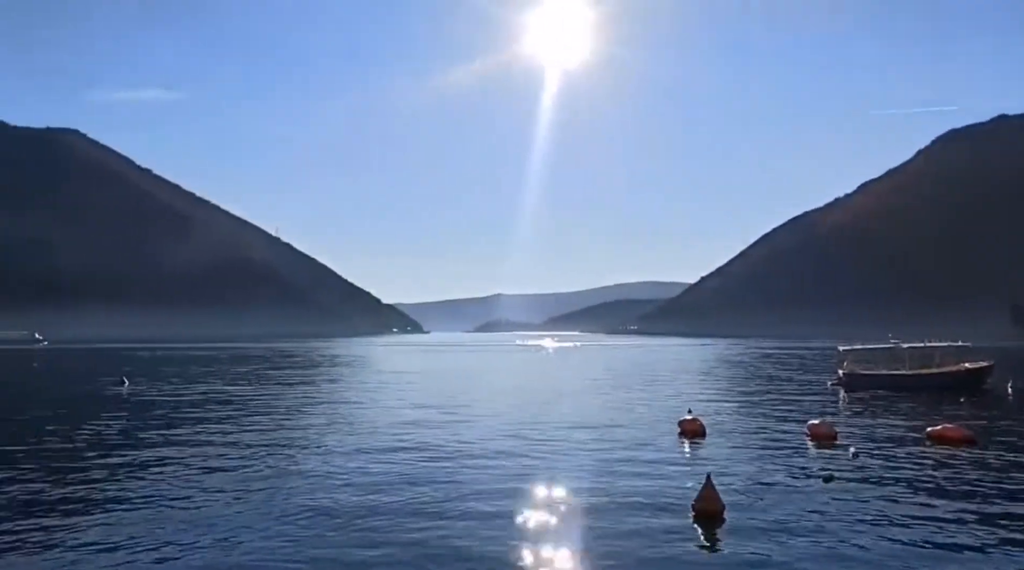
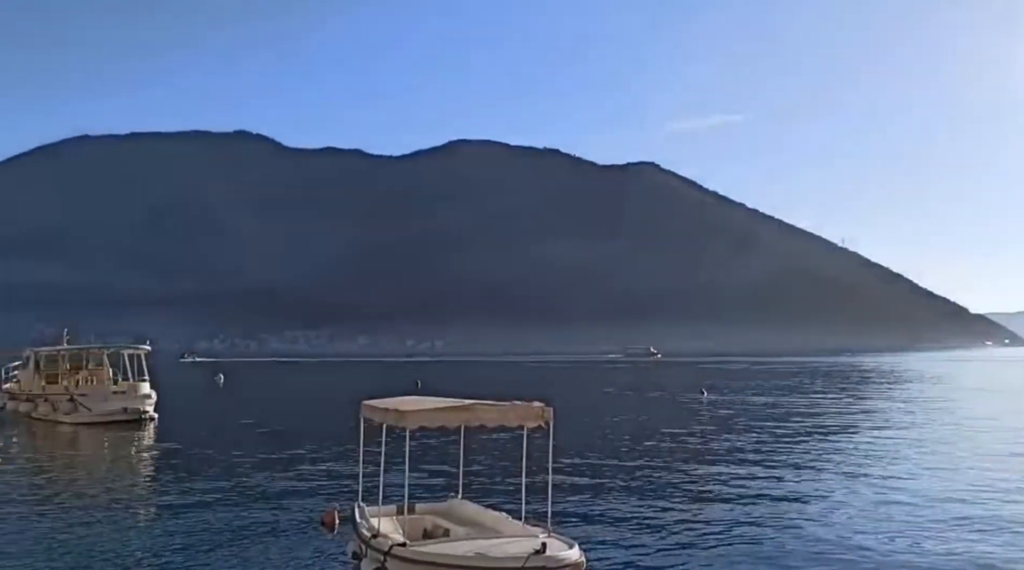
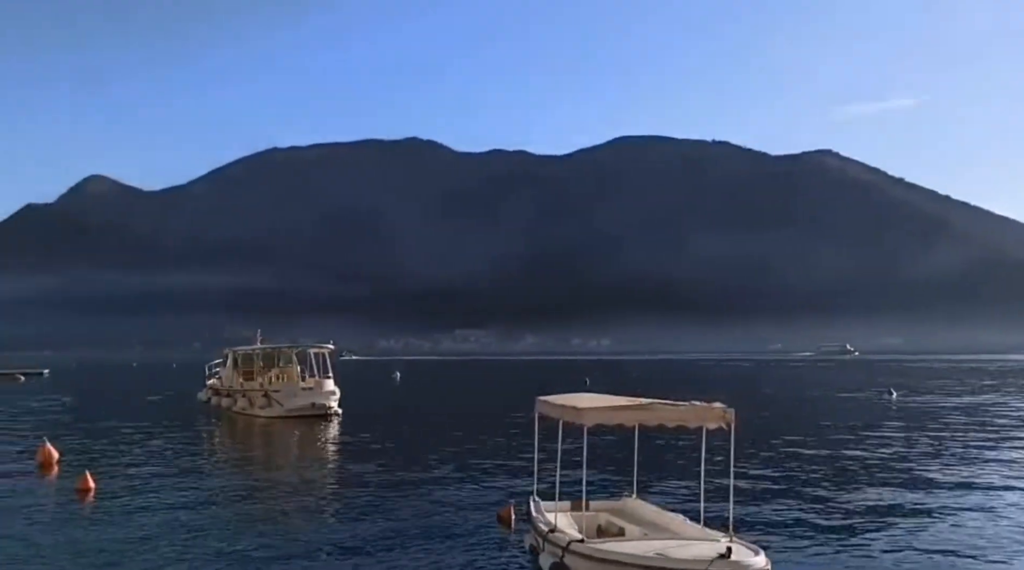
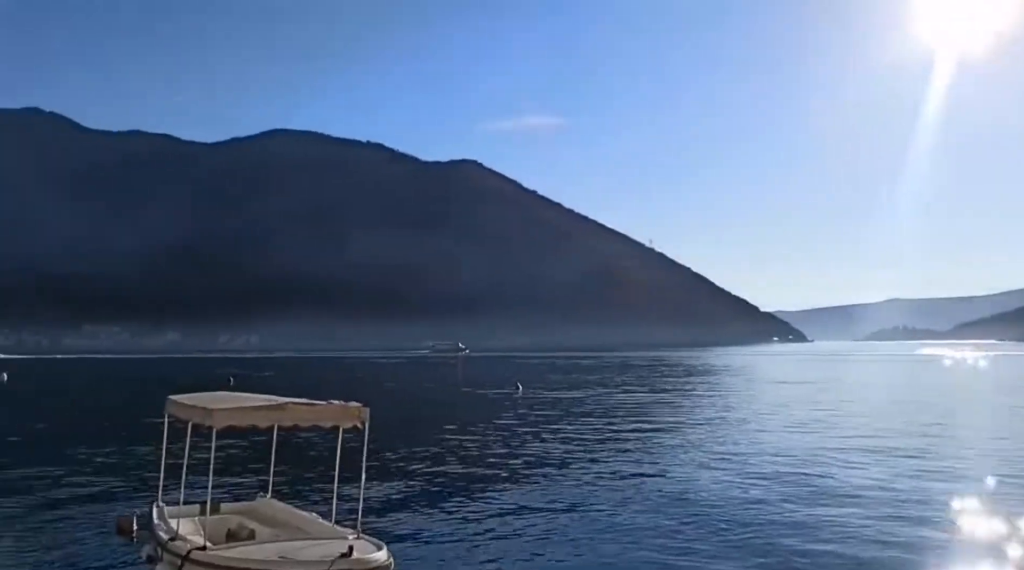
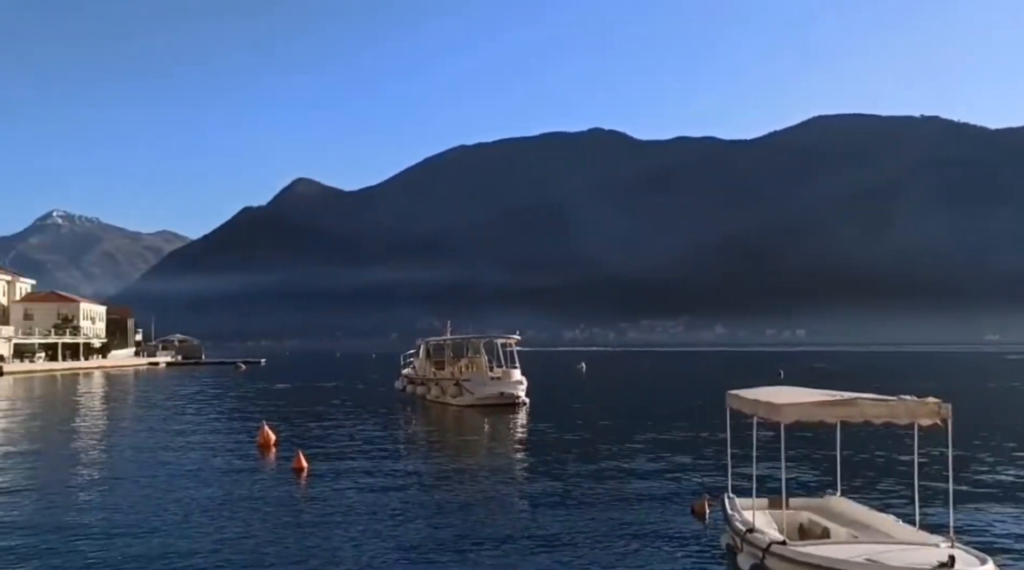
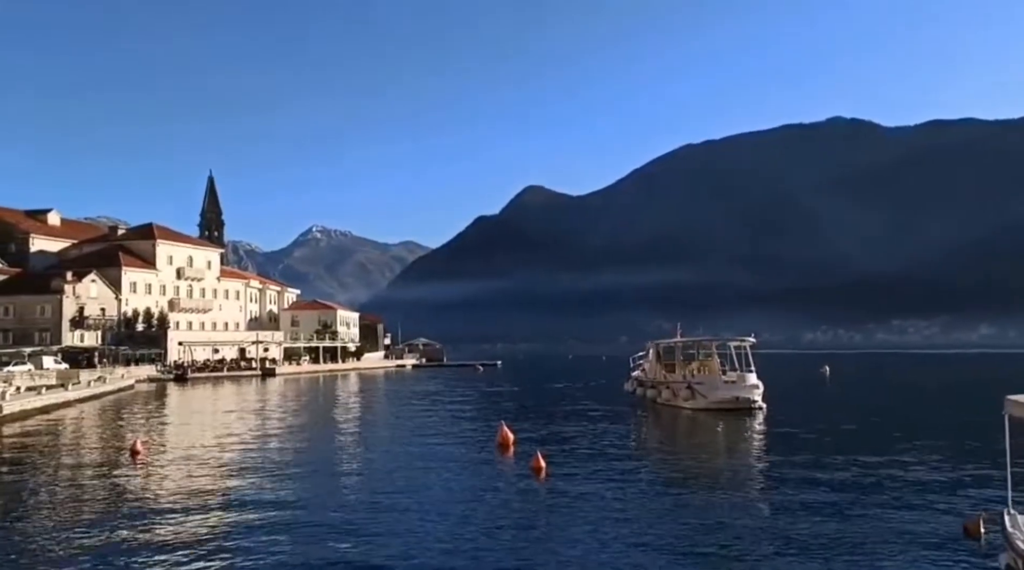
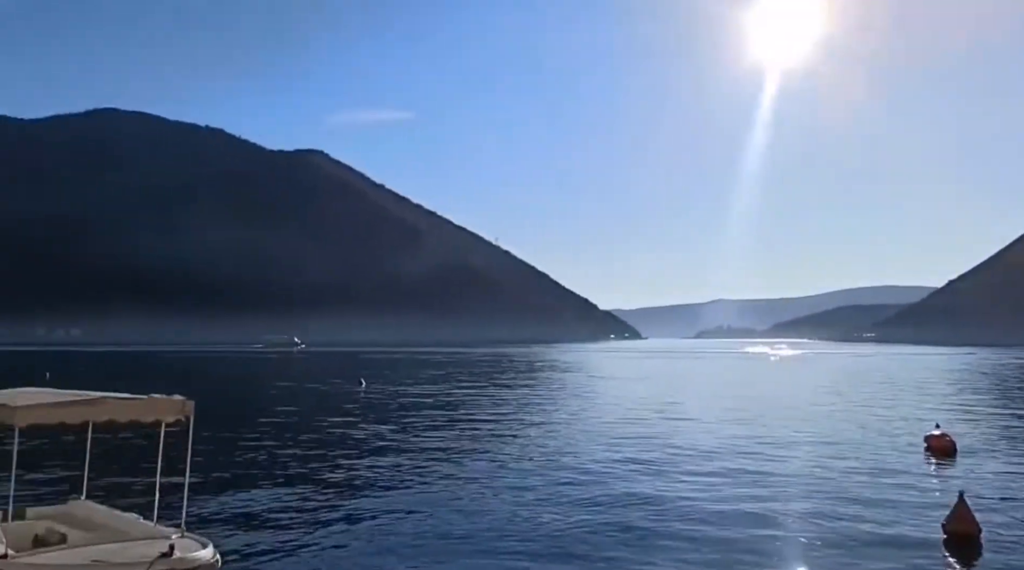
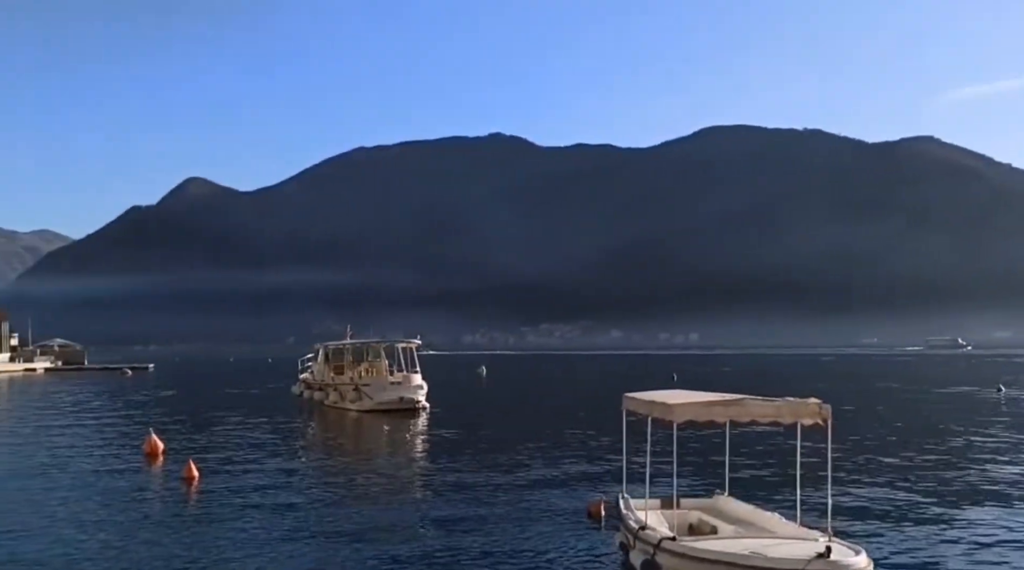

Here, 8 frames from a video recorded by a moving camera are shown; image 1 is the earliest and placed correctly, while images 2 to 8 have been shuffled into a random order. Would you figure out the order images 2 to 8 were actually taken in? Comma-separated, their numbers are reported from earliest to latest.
7, 4, 2, 3, 8, 5, 6
